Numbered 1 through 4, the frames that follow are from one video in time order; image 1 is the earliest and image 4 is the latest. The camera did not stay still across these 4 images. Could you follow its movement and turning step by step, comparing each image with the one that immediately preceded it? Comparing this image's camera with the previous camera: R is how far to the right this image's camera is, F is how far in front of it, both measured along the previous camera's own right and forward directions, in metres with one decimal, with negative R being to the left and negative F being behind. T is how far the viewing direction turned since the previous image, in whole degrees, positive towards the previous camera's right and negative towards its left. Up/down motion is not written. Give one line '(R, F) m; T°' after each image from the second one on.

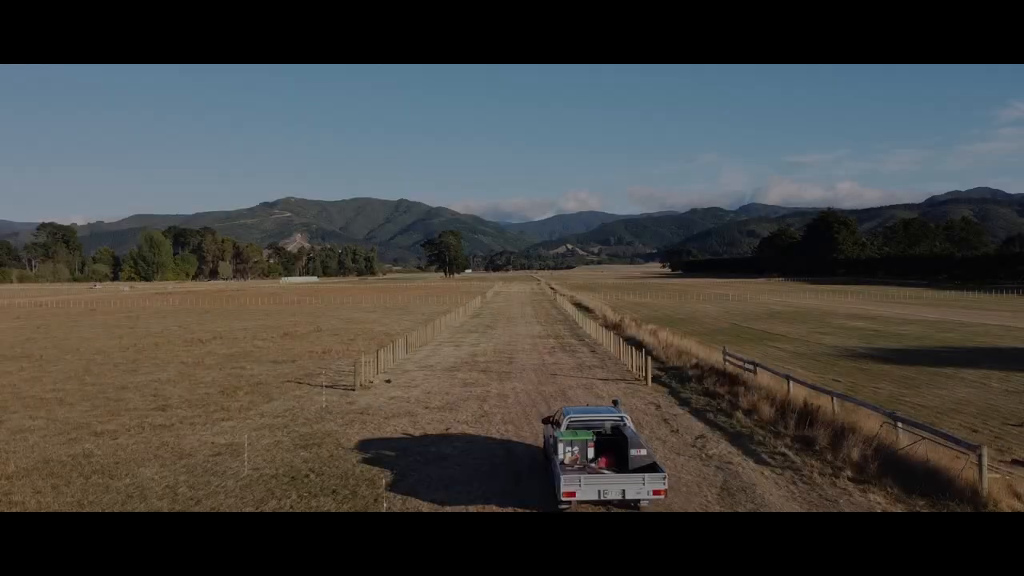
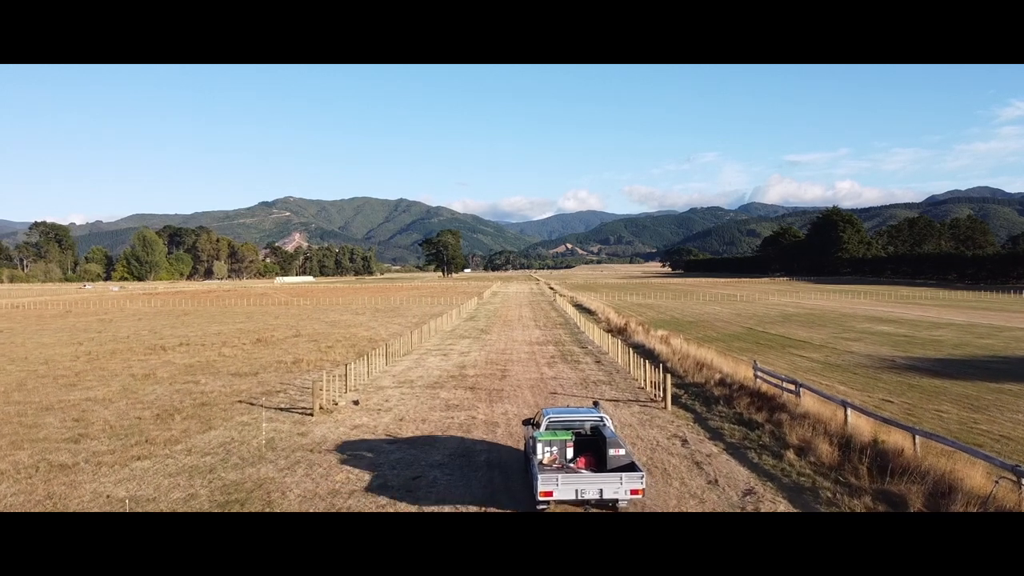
(+0.1, +0.9) m; 0°
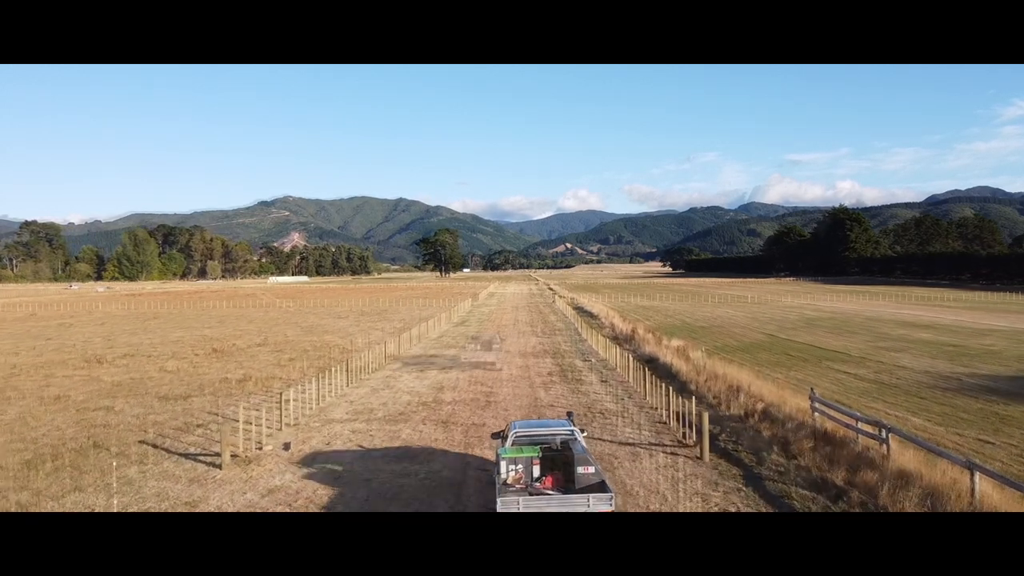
(+0.1, +1.1) m; 0°
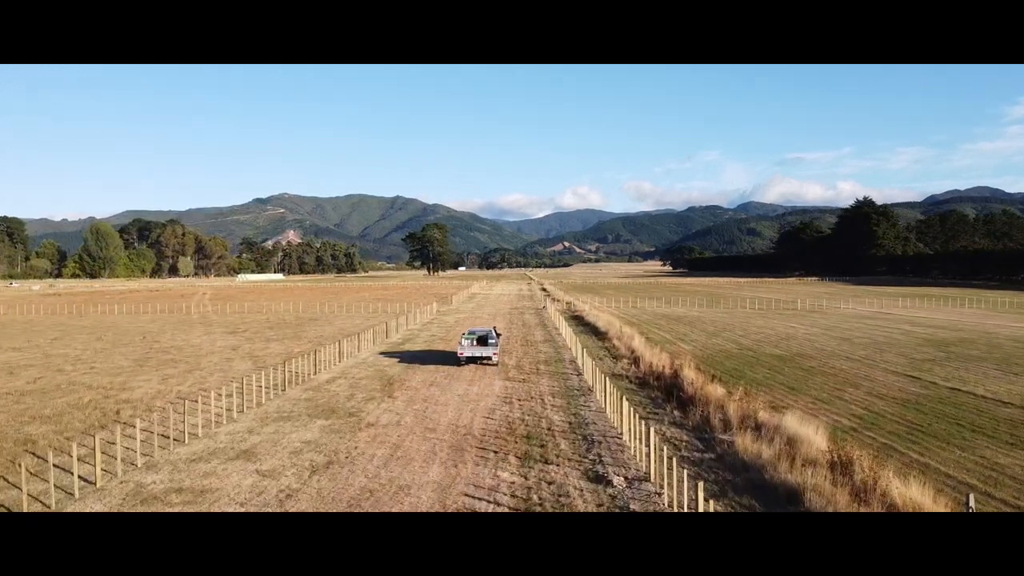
(+0.4, +4.2) m; 0°
